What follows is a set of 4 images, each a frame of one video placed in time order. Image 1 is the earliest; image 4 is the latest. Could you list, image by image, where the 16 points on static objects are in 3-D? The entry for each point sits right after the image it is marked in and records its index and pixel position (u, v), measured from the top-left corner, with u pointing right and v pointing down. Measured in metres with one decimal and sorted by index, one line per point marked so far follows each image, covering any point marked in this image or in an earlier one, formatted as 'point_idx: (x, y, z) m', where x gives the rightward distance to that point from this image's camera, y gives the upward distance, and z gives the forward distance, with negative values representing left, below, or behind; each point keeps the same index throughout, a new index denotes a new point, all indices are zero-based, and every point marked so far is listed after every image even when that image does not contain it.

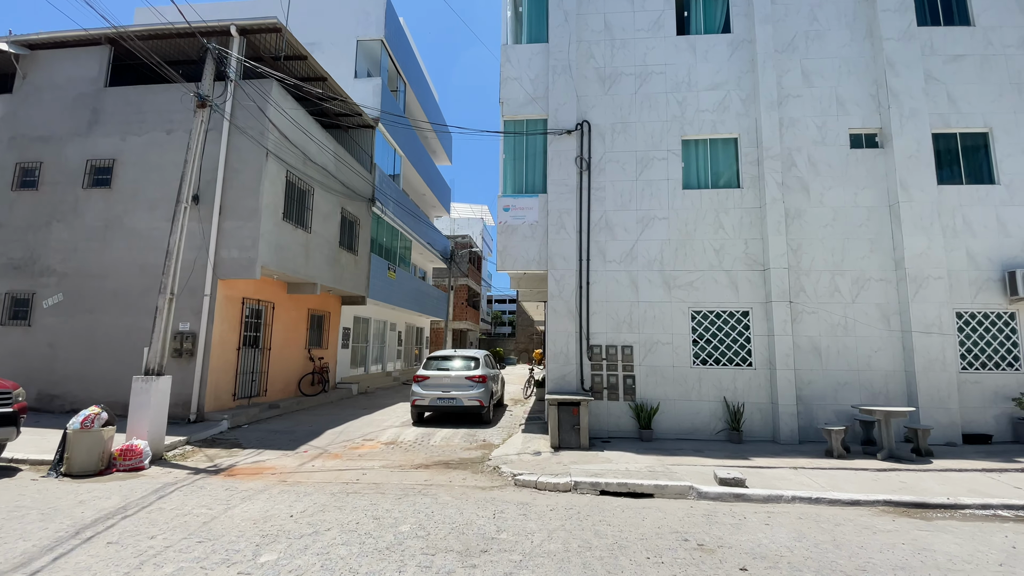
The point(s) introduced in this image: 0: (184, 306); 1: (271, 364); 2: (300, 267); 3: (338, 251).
0: (-6.2, -0.3, +9.1) m
1: (-5.5, -1.7, +10.9) m
2: (-4.7, +0.5, +10.6) m
3: (-4.6, +1.0, +12.6) m
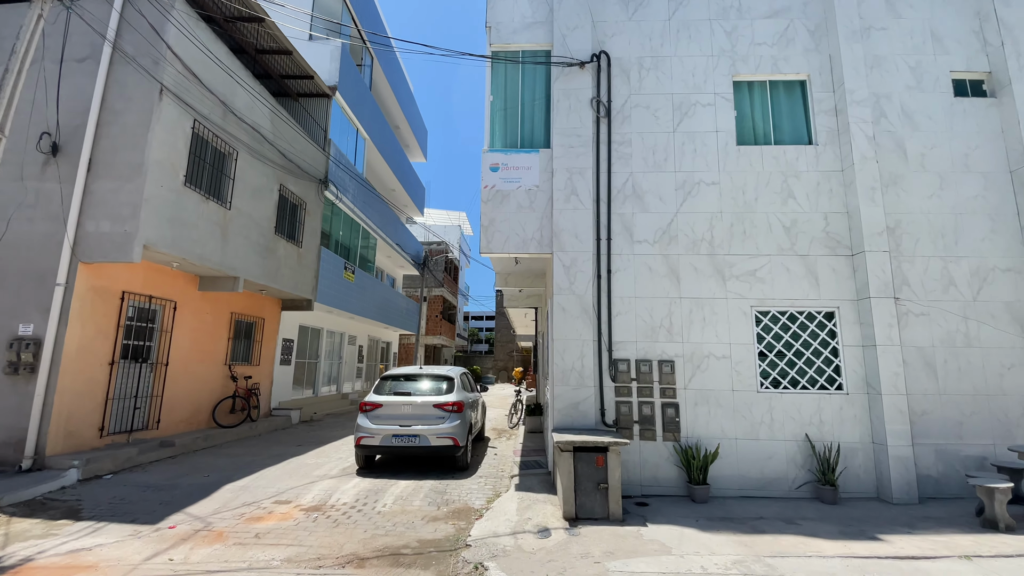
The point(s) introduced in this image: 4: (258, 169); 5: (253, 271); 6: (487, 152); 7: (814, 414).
0: (-6.4, -0.1, +6.3) m
1: (-5.7, -1.6, +8.0) m
2: (-4.9, +0.6, +7.9) m
3: (-4.9, +1.0, +9.8) m
4: (-4.9, +2.3, +9.3) m
5: (-4.9, +0.3, +9.1) m
6: (-0.3, +1.8, +6.3) m
7: (+3.6, -1.5, +5.6) m
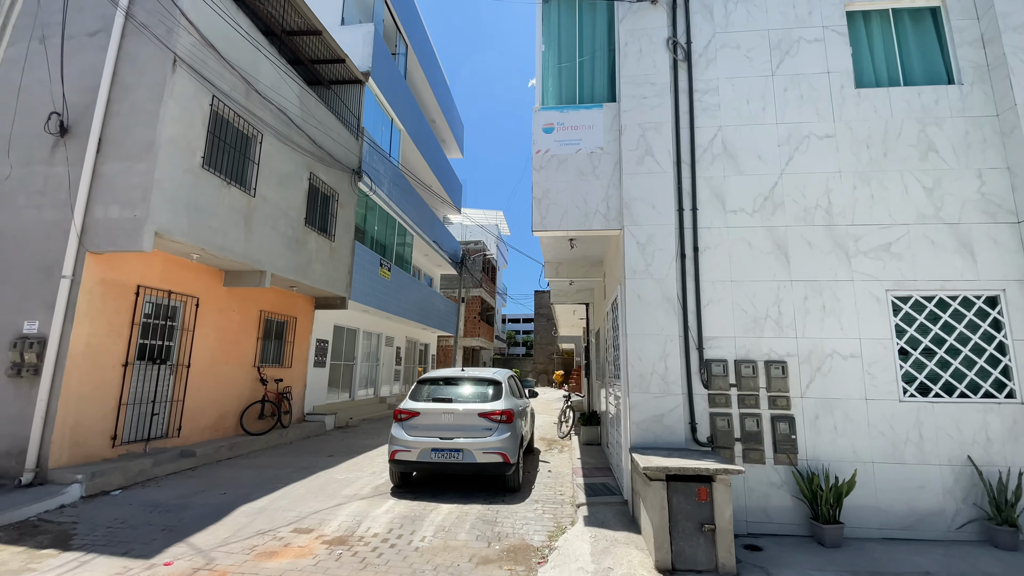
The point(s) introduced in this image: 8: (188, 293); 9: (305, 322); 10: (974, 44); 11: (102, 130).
0: (-5.7, 0.0, +5.7) m
1: (-4.9, -1.5, +7.3) m
2: (-4.2, +0.7, +7.2) m
3: (-4.0, +1.1, +9.1) m
4: (-4.0, +2.4, +8.6) m
5: (-4.0, +0.4, +8.3) m
6: (+0.3, +2.0, +5.3) m
7: (+4.2, -1.3, +4.3) m
8: (-4.9, -0.1, +7.3) m
9: (-4.5, -0.7, +10.4) m
10: (+4.8, +2.6, +5.0) m
11: (-5.2, +2.0, +6.0) m
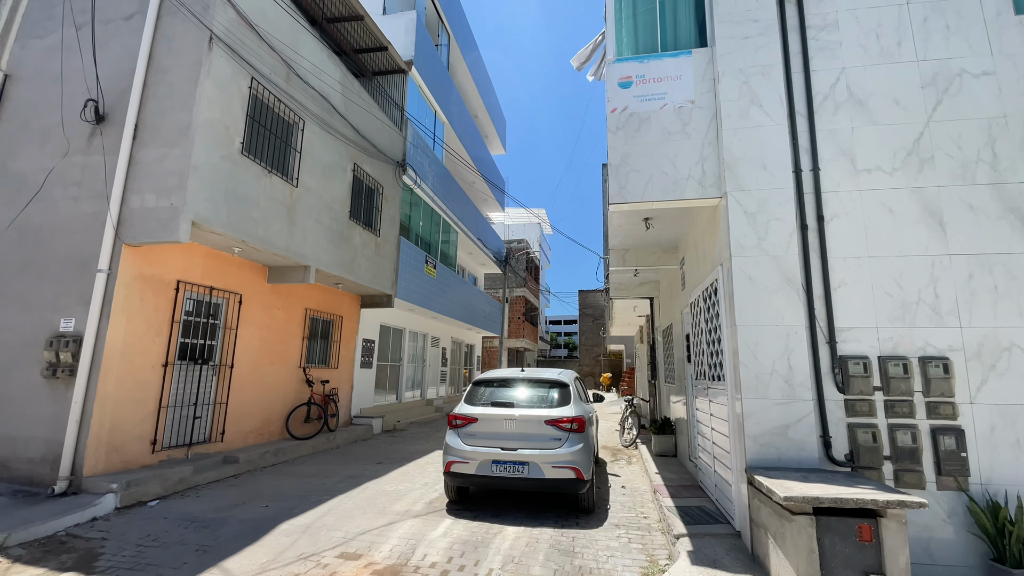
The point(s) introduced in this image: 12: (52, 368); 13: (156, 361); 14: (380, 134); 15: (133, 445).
0: (-5.0, 0.0, +5.4) m
1: (-4.0, -1.5, +6.9) m
2: (-3.3, +0.7, +6.7) m
3: (-3.0, +1.1, +8.6) m
4: (-3.1, +2.4, +8.1) m
5: (-3.1, +0.5, +7.9) m
6: (+1.0, +2.1, +4.5) m
7: (+4.8, -1.1, +3.1) m
8: (-4.1, 0.0, +6.9) m
9: (-3.4, -0.7, +10.0) m
10: (+5.4, +2.8, +3.8) m
11: (-4.5, +2.1, +5.7) m
12: (-4.9, -0.9, +5.1) m
13: (-4.3, -0.9, +5.8) m
14: (-2.7, +3.1, +9.7) m
15: (-4.3, -1.8, +5.4) m
